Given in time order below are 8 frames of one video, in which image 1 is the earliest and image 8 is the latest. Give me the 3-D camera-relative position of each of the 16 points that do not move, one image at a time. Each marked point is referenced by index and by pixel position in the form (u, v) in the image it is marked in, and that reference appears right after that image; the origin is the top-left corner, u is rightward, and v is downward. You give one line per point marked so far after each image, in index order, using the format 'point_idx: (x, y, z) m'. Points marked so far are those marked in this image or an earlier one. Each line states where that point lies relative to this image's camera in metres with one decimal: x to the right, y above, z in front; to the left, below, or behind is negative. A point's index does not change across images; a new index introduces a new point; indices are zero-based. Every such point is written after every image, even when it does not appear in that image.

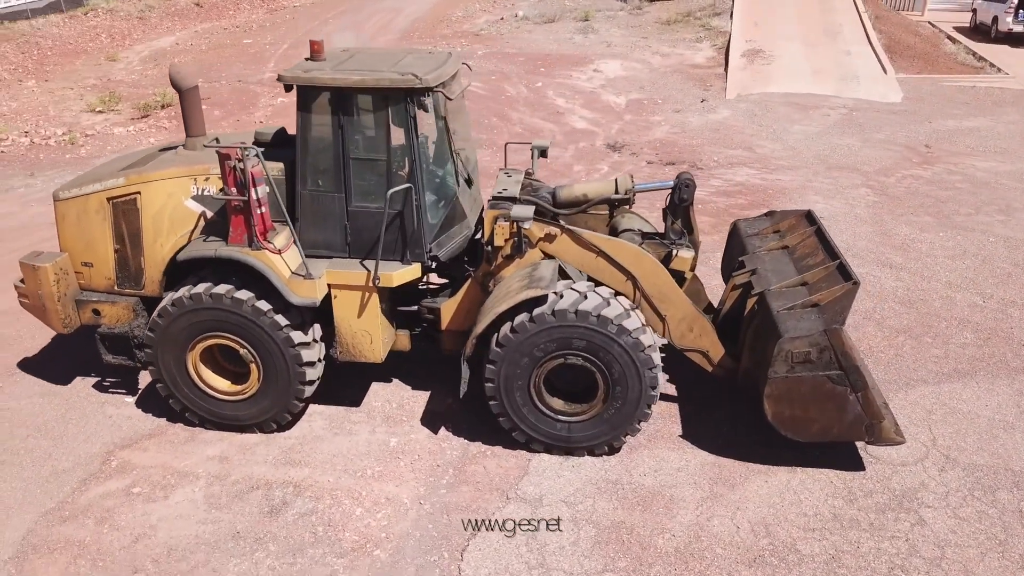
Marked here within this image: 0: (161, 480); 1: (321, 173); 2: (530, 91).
0: (-2.2, -1.2, +5.1) m
1: (-1.2, +0.7, +5.1) m
2: (+0.3, +3.6, +14.6) m
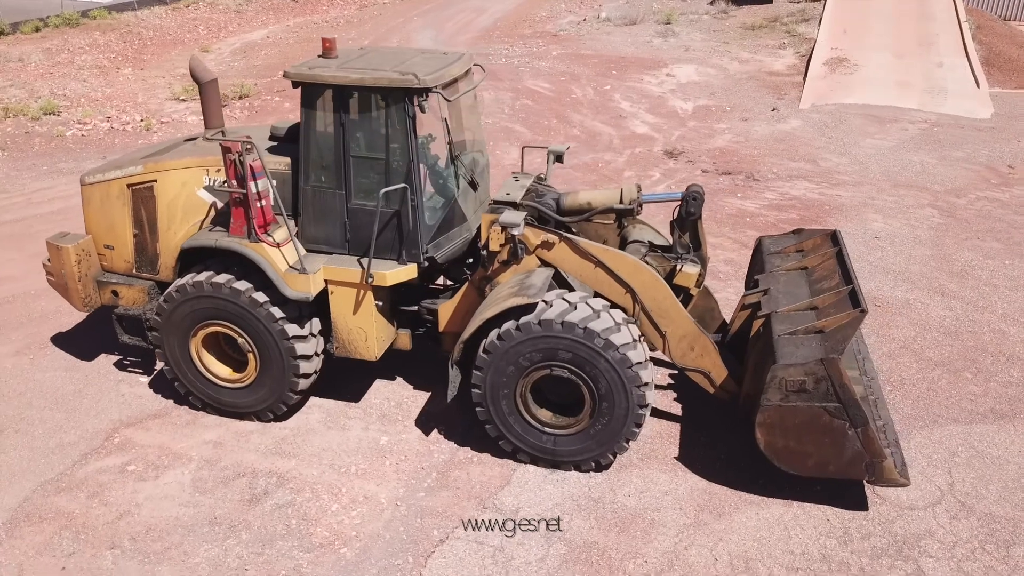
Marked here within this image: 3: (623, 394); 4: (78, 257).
0: (-2.3, -1.1, +5.2) m
1: (-1.2, +0.8, +5.1) m
2: (+1.5, +3.5, +14.4) m
3: (+0.7, -0.6, +4.8) m
4: (-3.0, +0.2, +5.7) m
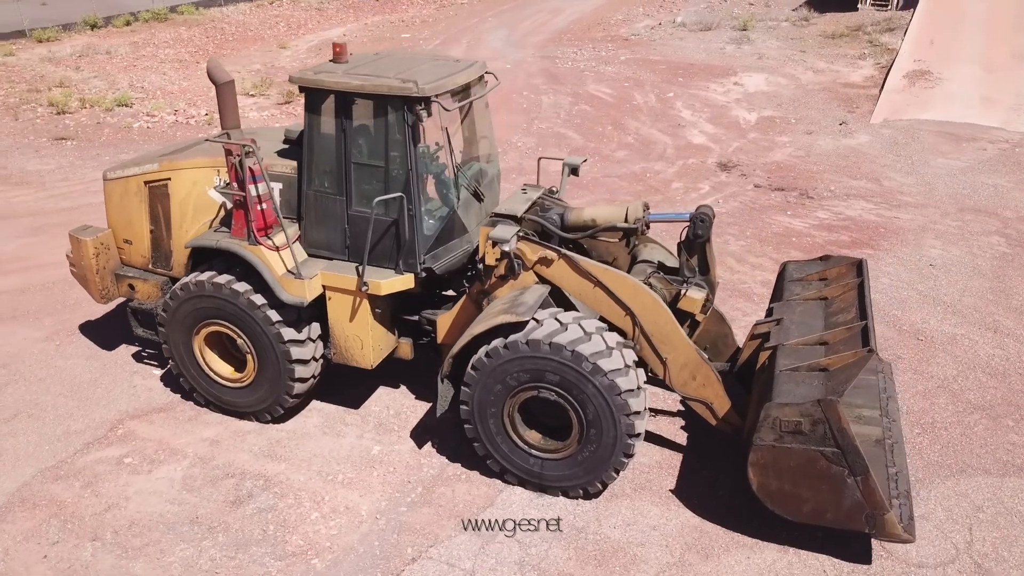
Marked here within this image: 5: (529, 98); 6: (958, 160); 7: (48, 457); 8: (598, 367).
0: (-2.4, -1.1, +5.3) m
1: (-1.2, +0.7, +5.1) m
2: (+2.6, +3.3, +14.1) m
3: (+0.6, -0.8, +4.6) m
4: (-3.0, +0.3, +5.8) m
5: (+0.3, +3.3, +14.2) m
6: (+6.0, +1.7, +10.9) m
7: (-3.0, -1.1, +5.3) m
8: (+0.5, -0.4, +4.5) m
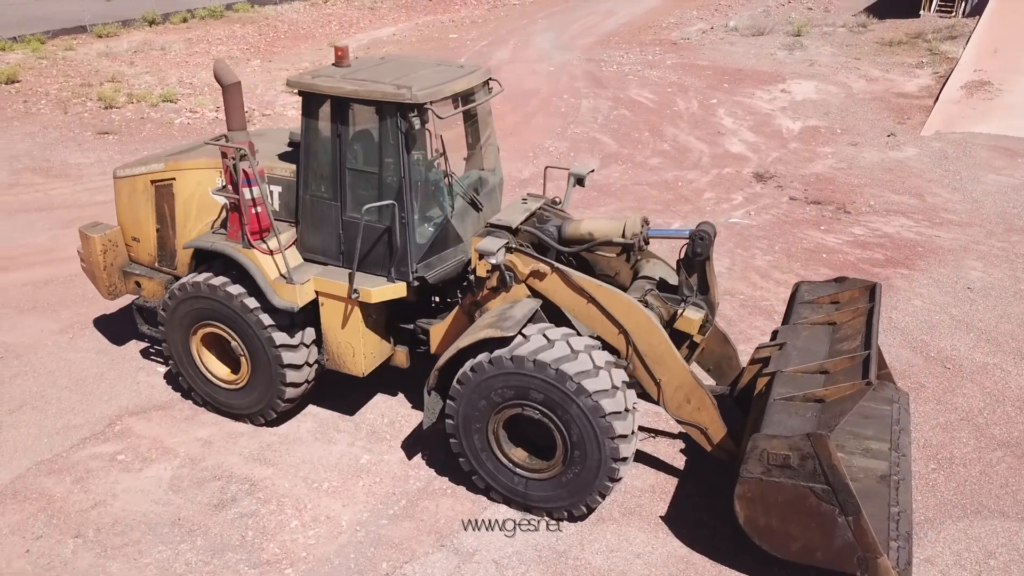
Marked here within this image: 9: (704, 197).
0: (-2.4, -1.1, +5.4) m
1: (-1.2, +0.7, +5.1) m
2: (+3.2, +3.1, +13.8) m
3: (+0.5, -0.9, +4.4) m
4: (-3.0, +0.3, +5.9) m
5: (+1.0, +3.2, +14.0) m
6: (+6.4, +1.4, +10.4) m
7: (-3.1, -1.1, +5.4) m
8: (+0.4, -0.5, +4.3) m
9: (+2.3, +1.1, +9.9) m
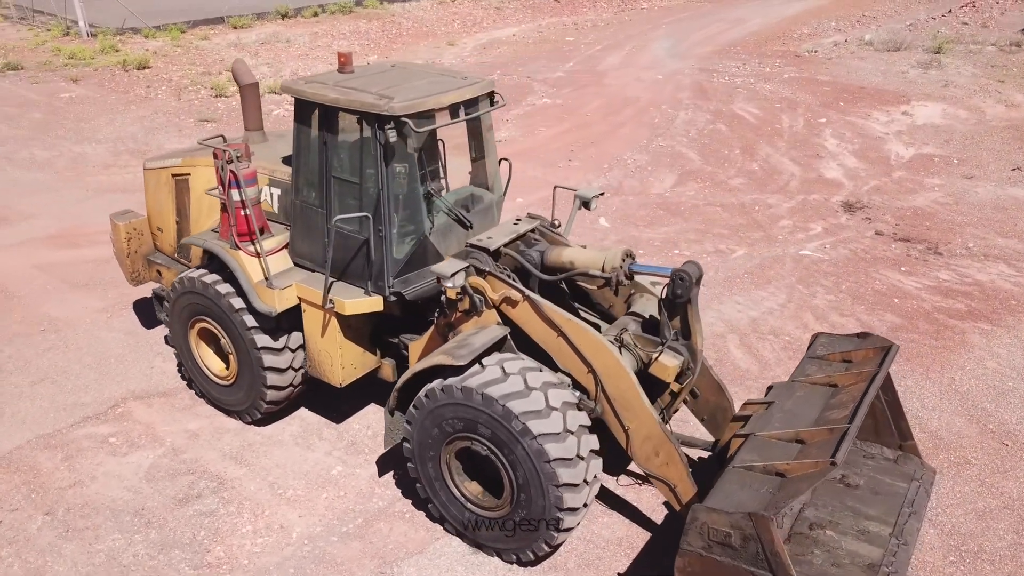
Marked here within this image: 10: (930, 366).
0: (-2.6, -1.0, +5.5) m
1: (-1.3, +0.6, +5.0) m
2: (+4.7, +2.6, +12.9) m
3: (+0.1, -1.0, +4.1) m
4: (-2.9, +0.4, +6.1) m
5: (+2.5, +2.9, +13.5) m
6: (+7.1, +0.7, +9.0) m
7: (-3.2, -0.9, +5.6) m
8: (+0.1, -0.7, +4.1) m
9: (+3.0, +0.7, +9.2) m
10: (+3.3, -0.6, +6.5) m
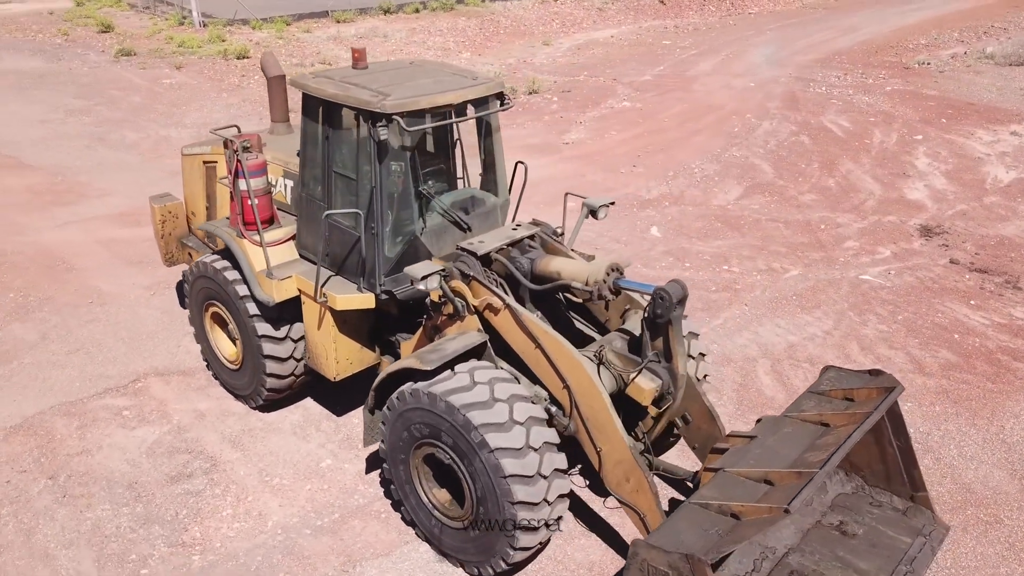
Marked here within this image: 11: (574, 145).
0: (-2.6, -0.9, +5.7) m
1: (-1.2, +0.7, +5.1) m
2: (+5.8, +2.2, +12.1) m
3: (-0.1, -1.1, +4.0) m
4: (-2.7, +0.6, +6.4) m
5: (+3.8, +2.7, +13.0) m
6: (+7.6, +0.1, +8.0) m
7: (-3.2, -0.8, +5.9) m
8: (-0.1, -0.7, +3.9) m
9: (+3.5, +0.5, +8.6) m
10: (+3.4, -0.9, +5.9) m
11: (+0.9, +2.0, +11.5) m
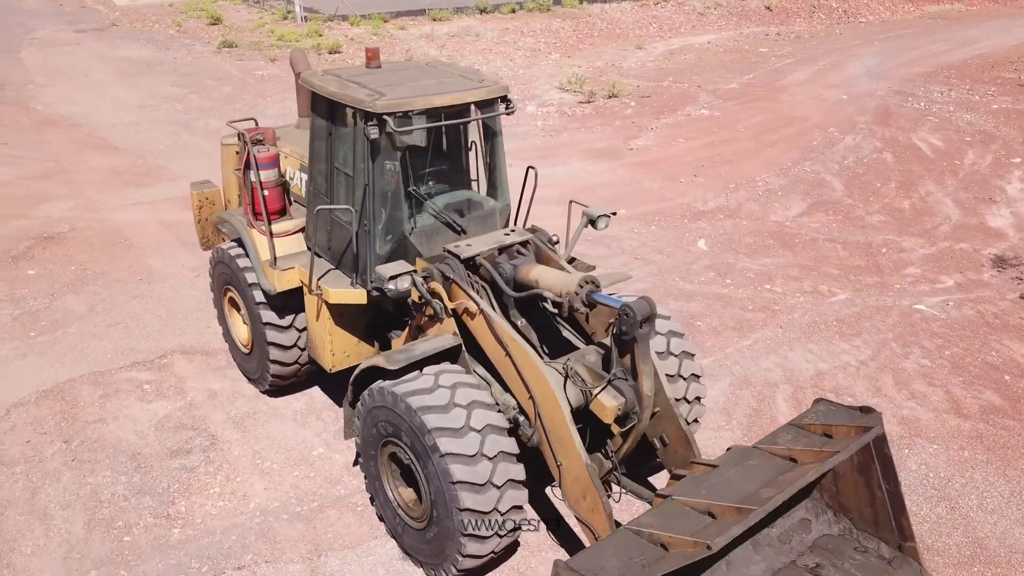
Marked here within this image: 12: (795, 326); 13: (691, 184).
0: (-2.6, -0.7, +6.0) m
1: (-1.2, +0.7, +5.2) m
2: (+6.7, +1.7, +11.3) m
3: (-0.3, -1.1, +4.0) m
4: (-2.6, +0.7, +6.6) m
5: (+4.8, +2.3, +12.4) m
6: (+7.8, -0.4, +7.0) m
7: (-3.2, -0.6, +6.3) m
8: (-0.4, -0.8, +3.9) m
9: (+3.9, +0.2, +8.1) m
10: (+3.4, -1.2, +5.5) m
11: (+1.8, +1.9, +11.3) m
12: (+2.5, -0.3, +7.1) m
13: (+2.3, +1.3, +10.2) m
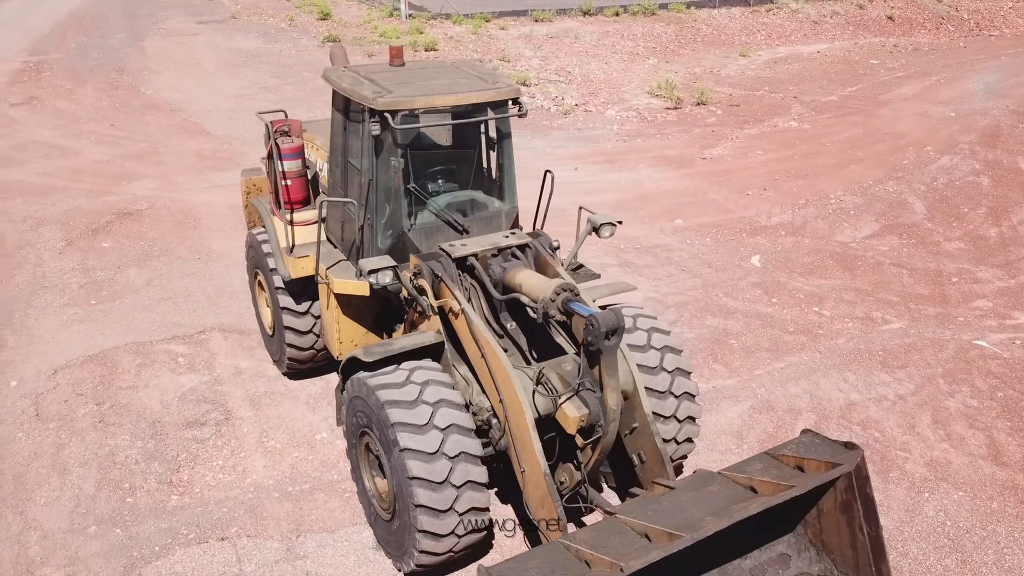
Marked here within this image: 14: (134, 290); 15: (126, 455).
0: (-2.5, -0.6, +6.4) m
1: (-1.1, +0.8, +5.3) m
2: (+7.6, +1.2, +10.3) m
3: (-0.5, -1.1, +4.0) m
4: (-2.3, +0.8, +7.0) m
5: (+5.9, +1.9, +11.7) m
6: (+8.0, -1.0, +5.9) m
7: (-3.0, -0.4, +6.7) m
8: (-0.6, -0.7, +4.0) m
9: (+4.3, -0.1, +7.6) m
10: (+3.3, -1.4, +5.0) m
11: (+2.7, +1.7, +11.0) m
12: (+2.7, -0.5, +6.7) m
13: (+3.0, +1.1, +9.8) m
14: (-3.5, 0.0, +7.4) m
15: (-2.5, -1.1, +5.3) m
